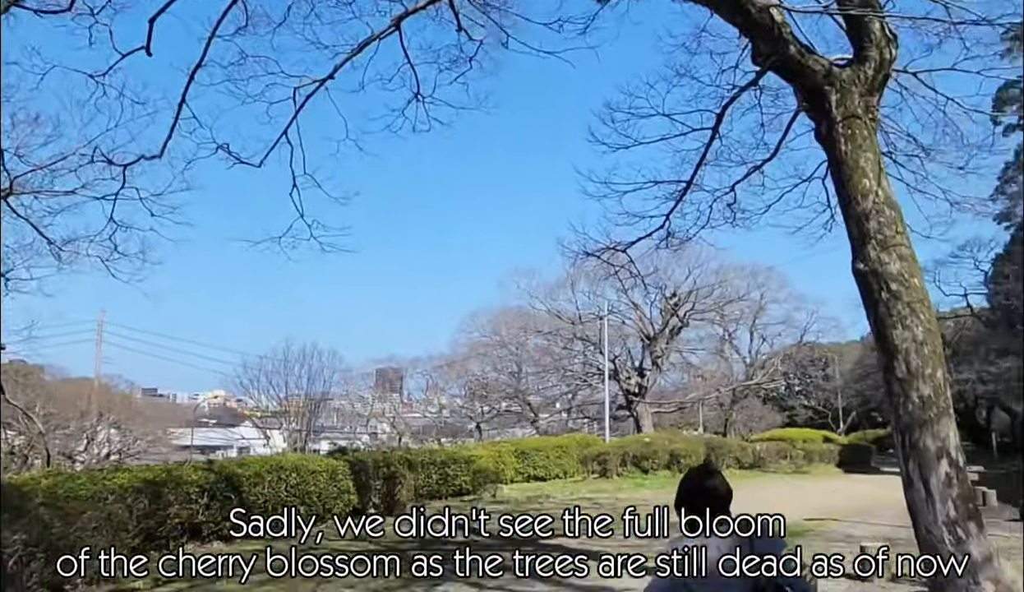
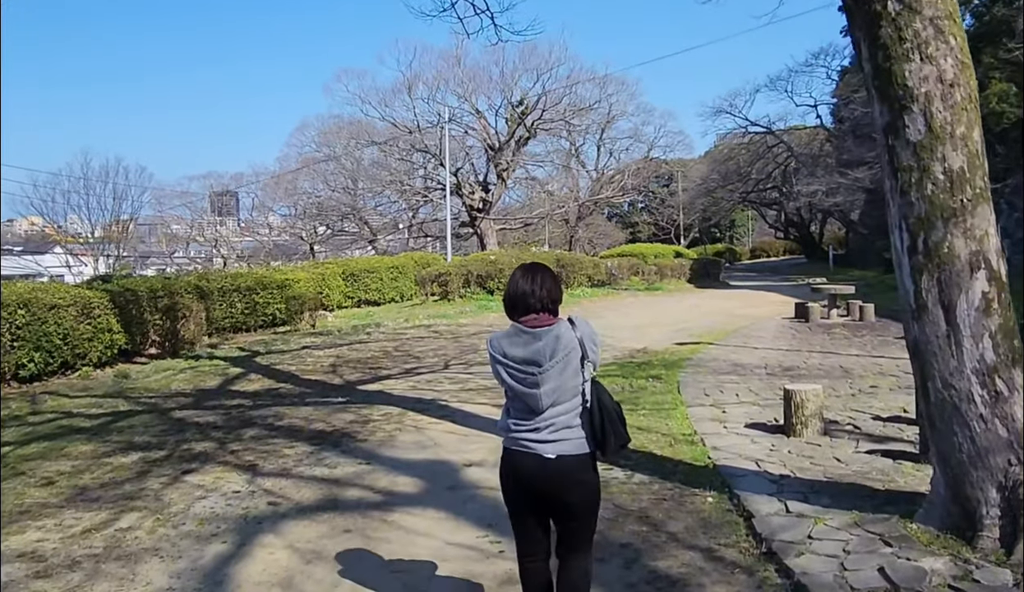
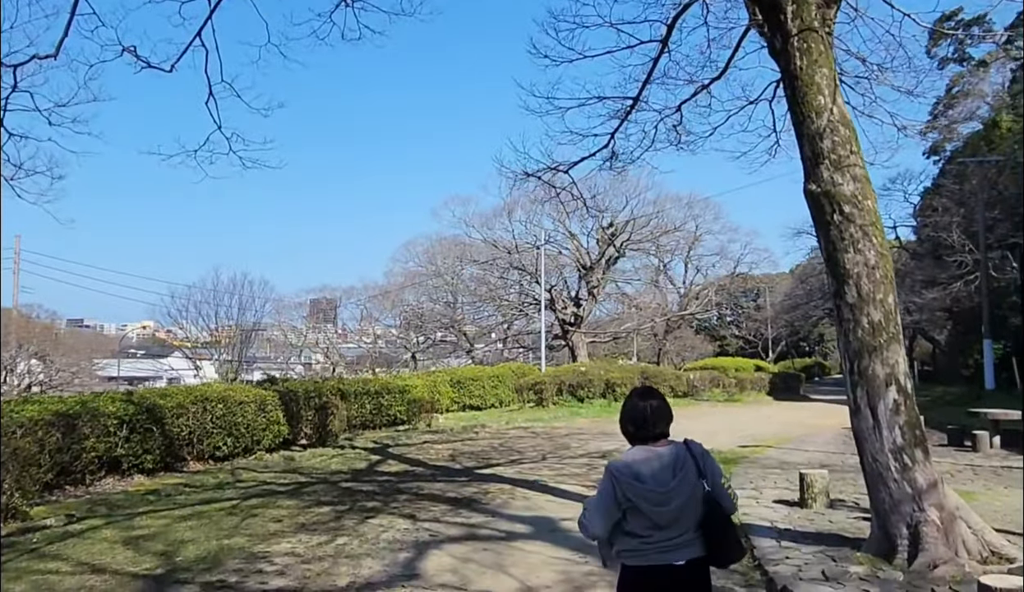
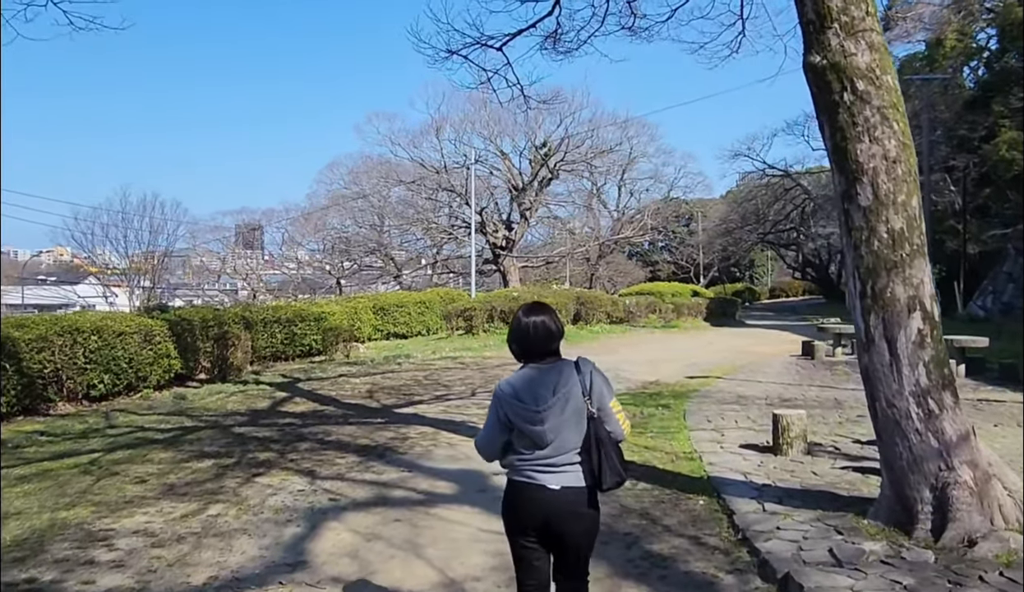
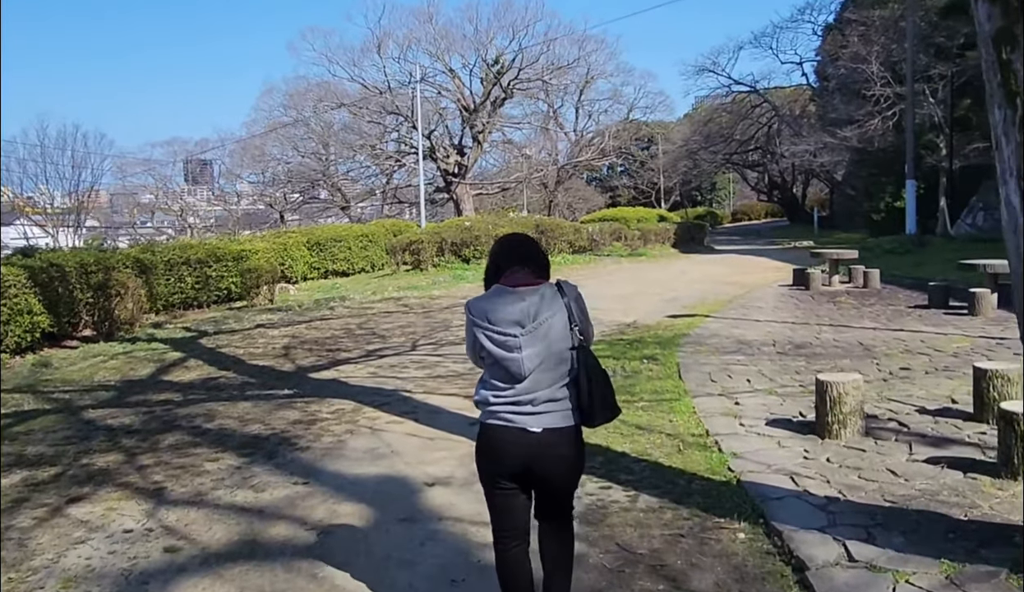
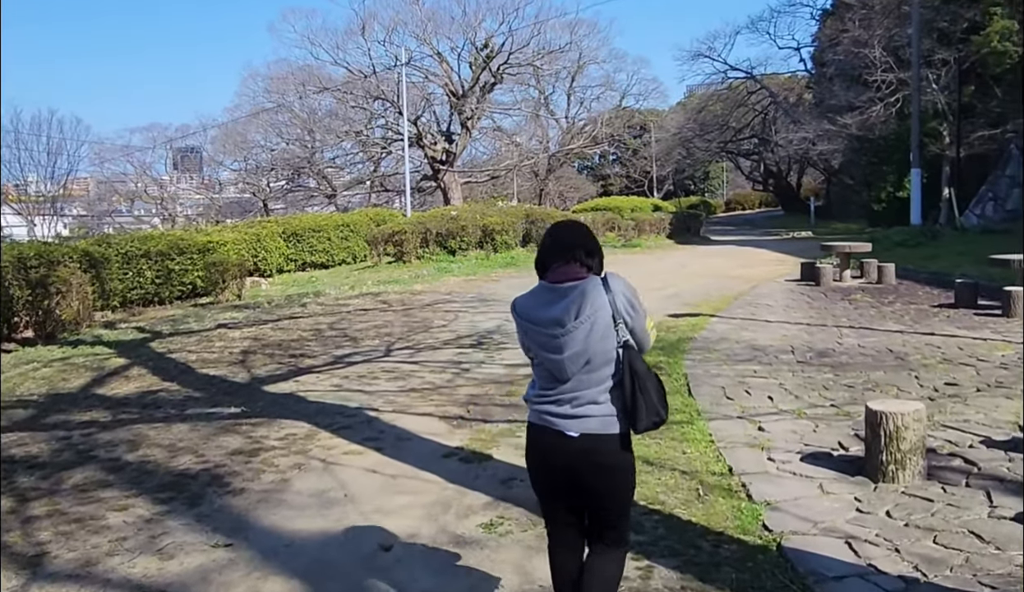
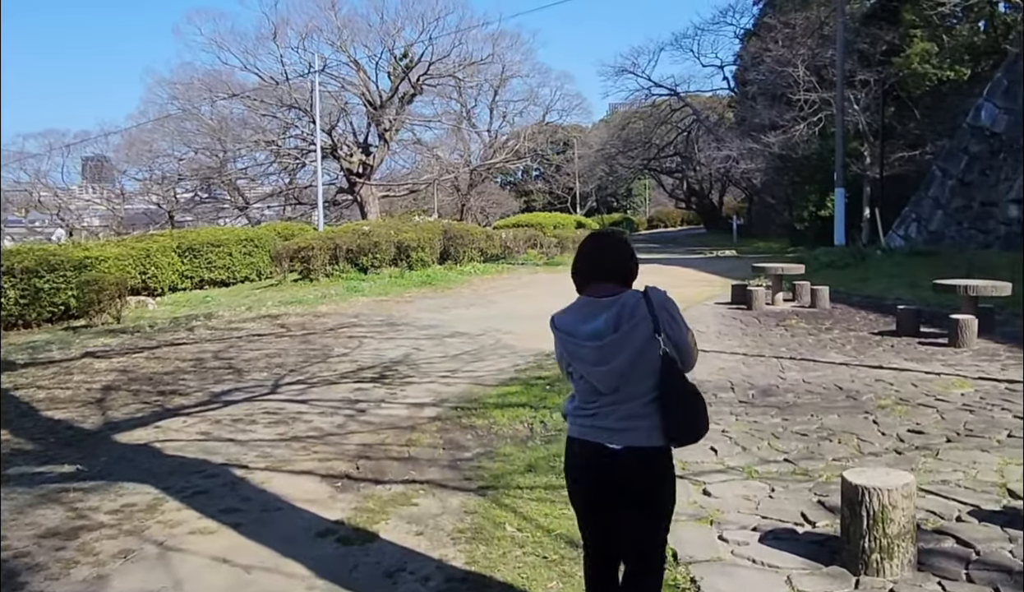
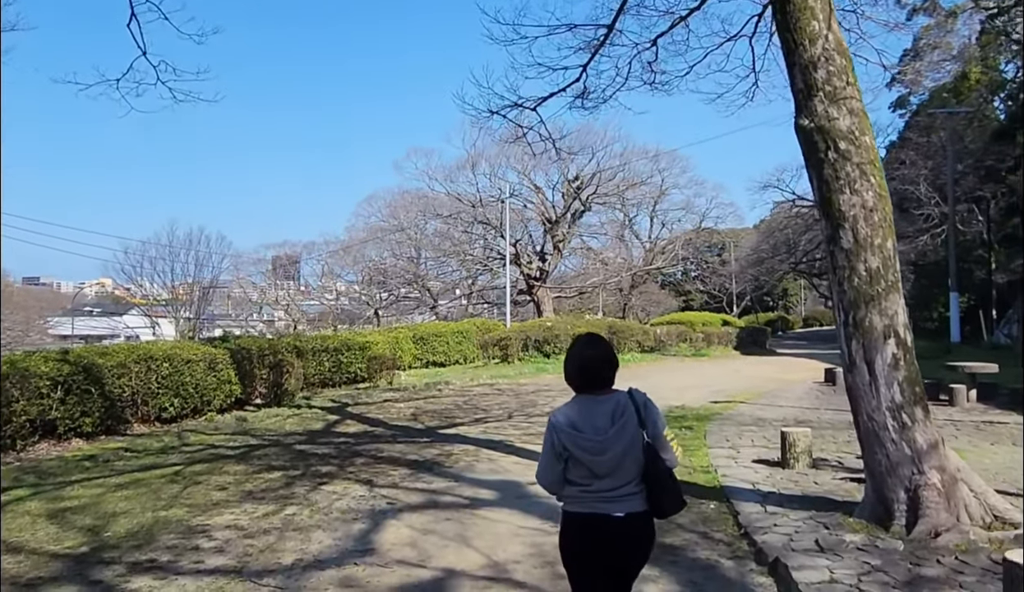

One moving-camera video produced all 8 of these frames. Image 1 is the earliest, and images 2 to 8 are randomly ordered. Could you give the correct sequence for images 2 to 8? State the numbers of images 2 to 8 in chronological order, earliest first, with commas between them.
3, 8, 4, 2, 5, 6, 7
